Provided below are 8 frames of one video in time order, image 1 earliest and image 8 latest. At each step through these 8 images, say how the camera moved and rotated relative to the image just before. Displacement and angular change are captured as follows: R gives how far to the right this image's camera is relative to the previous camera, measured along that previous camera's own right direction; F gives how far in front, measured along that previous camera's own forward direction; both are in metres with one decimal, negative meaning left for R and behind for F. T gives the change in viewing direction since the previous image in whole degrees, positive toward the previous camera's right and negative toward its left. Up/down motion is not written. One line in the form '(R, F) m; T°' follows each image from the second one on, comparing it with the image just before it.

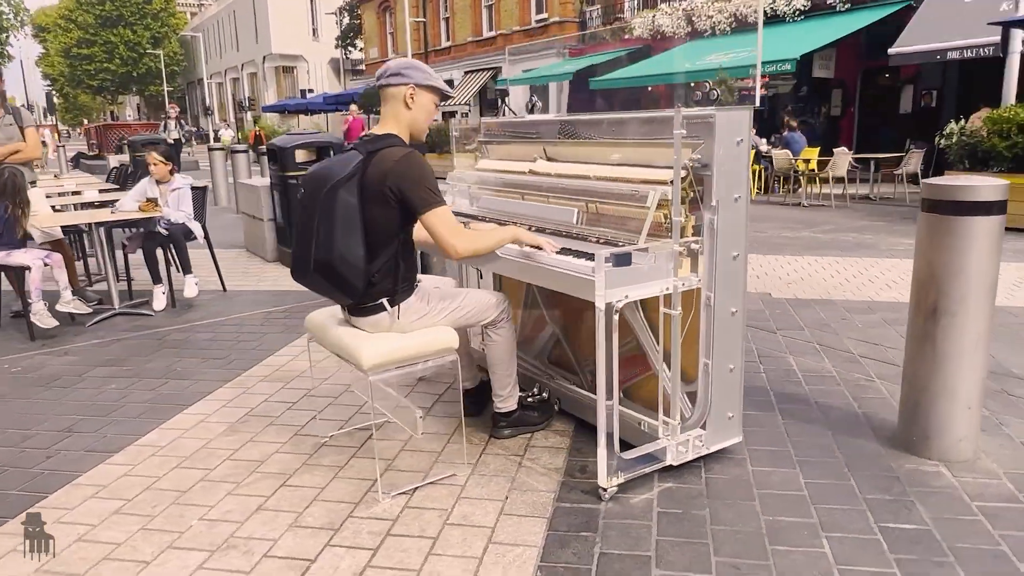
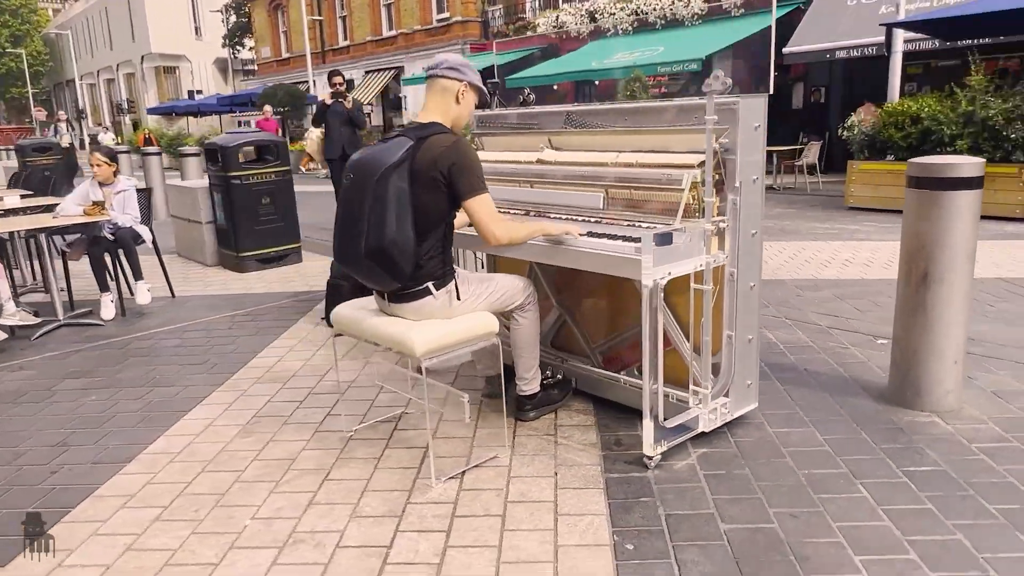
(-0.6, -0.1) m; +8°
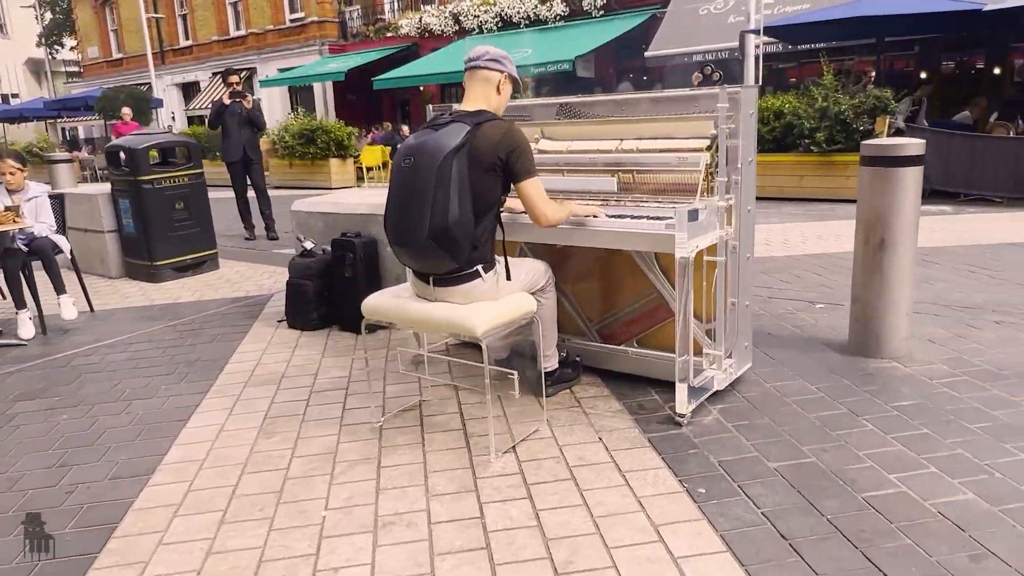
(-0.8, -0.1) m; +11°
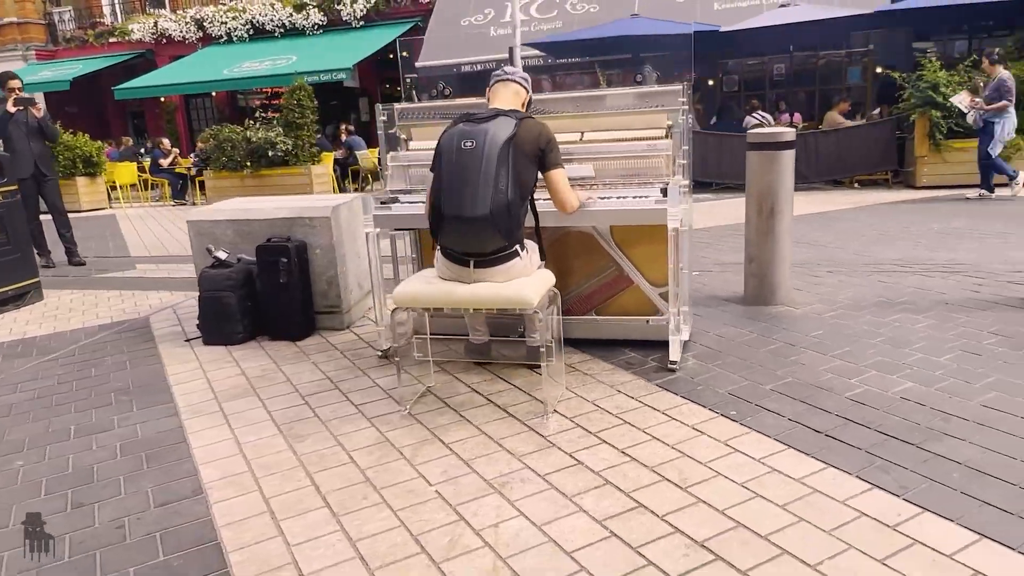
(-1.4, -0.1) m; +20°
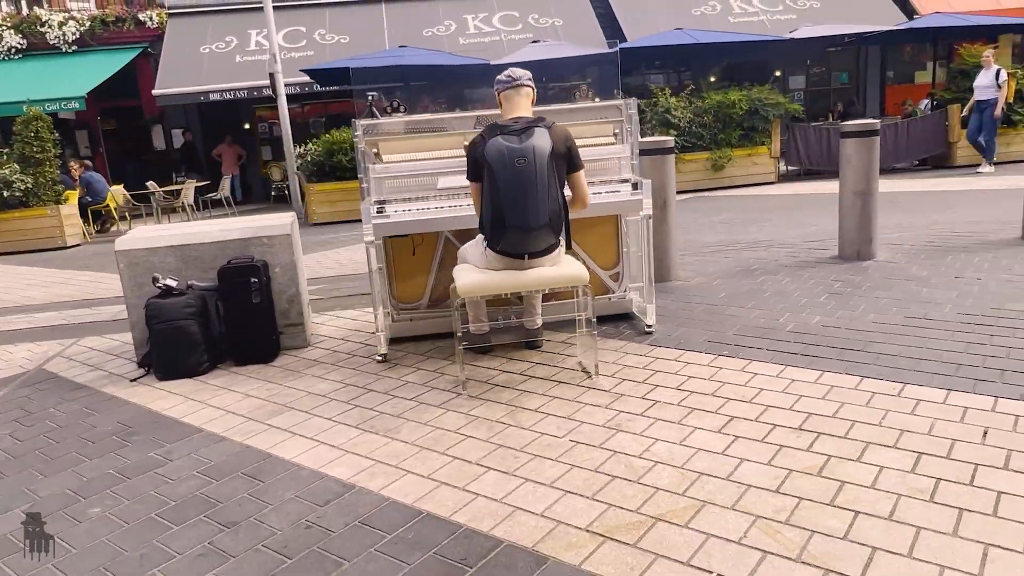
(-1.8, -0.2) m; +22°
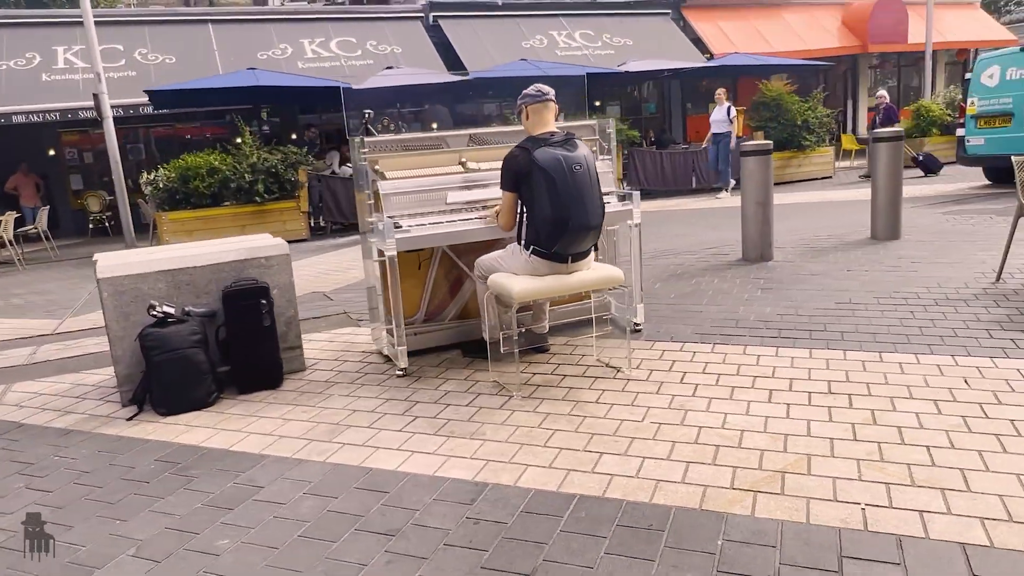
(-1.4, -0.1) m; +16°
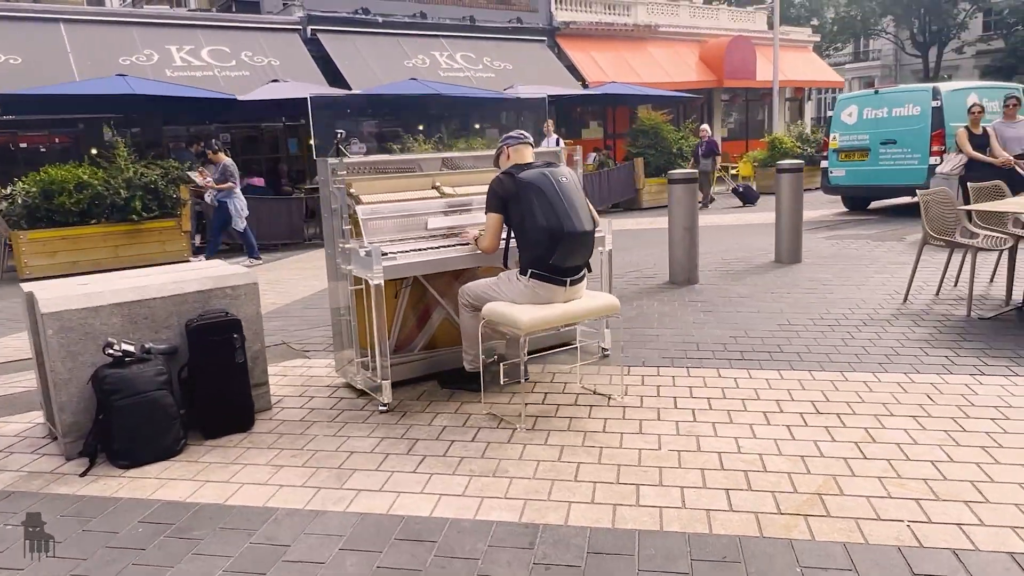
(-0.8, +0.2) m; +11°
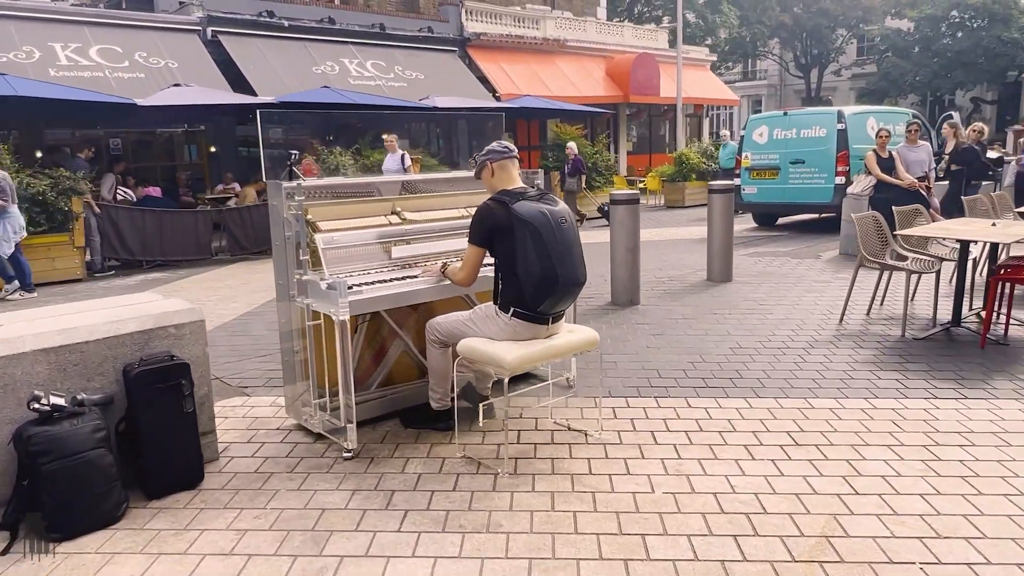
(-0.4, +0.3) m; +8°
